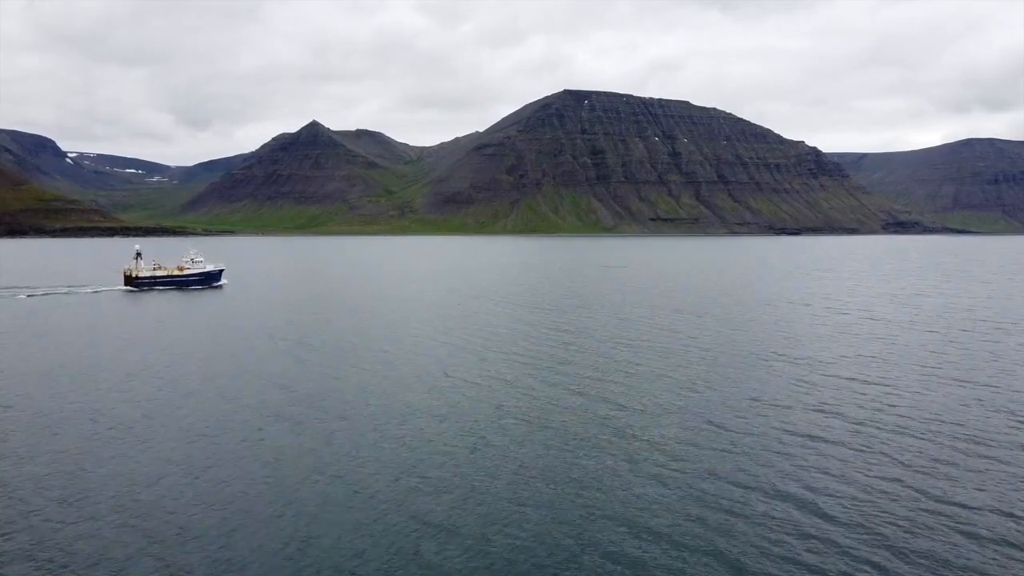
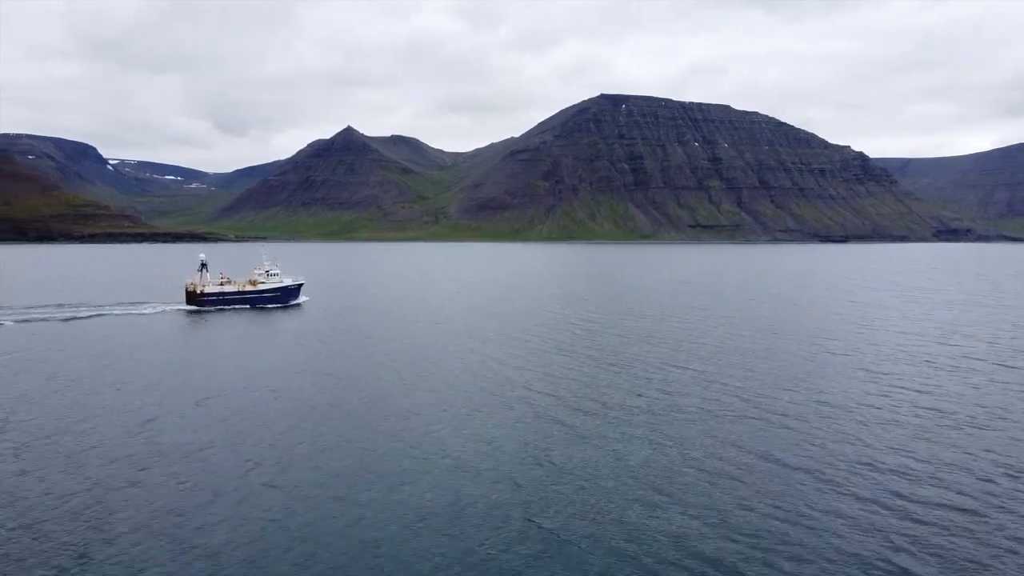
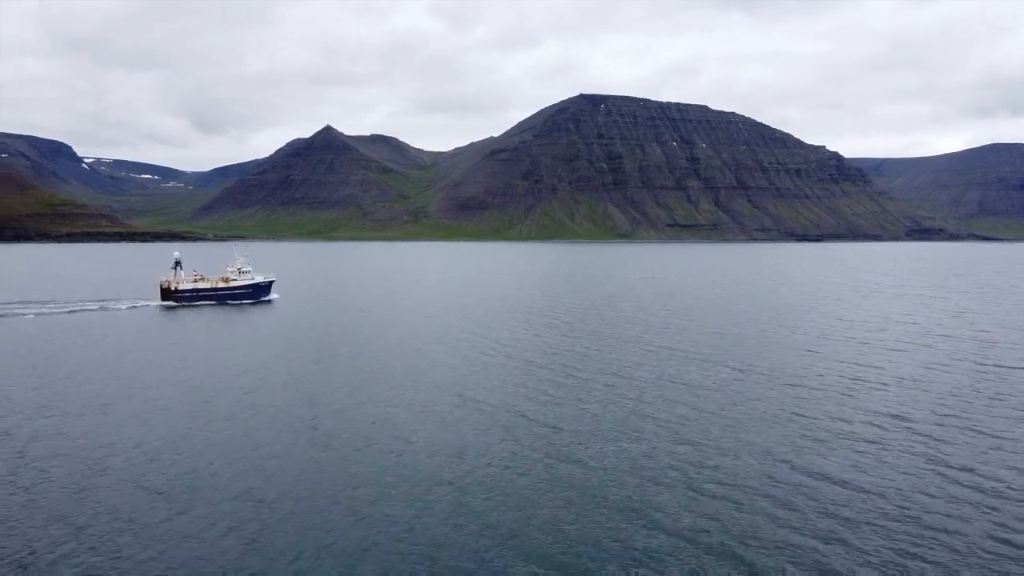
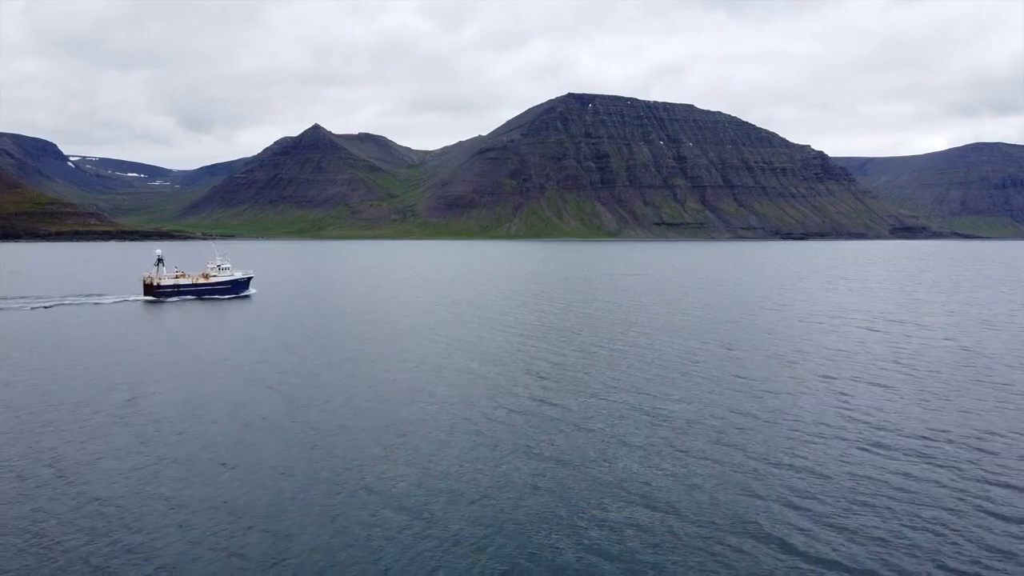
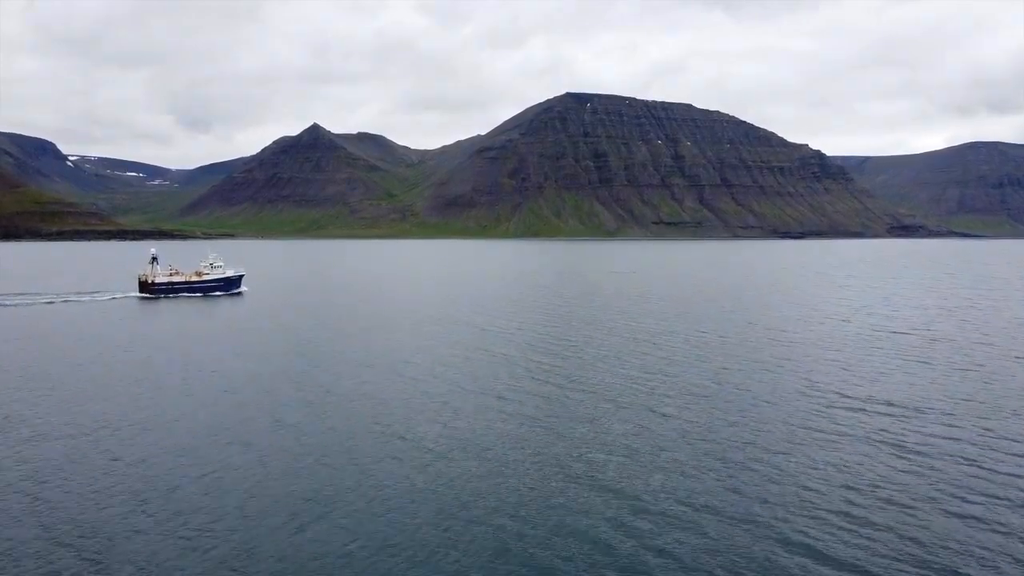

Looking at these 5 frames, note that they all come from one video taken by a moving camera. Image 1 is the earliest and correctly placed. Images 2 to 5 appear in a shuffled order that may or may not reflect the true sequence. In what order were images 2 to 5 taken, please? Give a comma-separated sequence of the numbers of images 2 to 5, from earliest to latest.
5, 4, 3, 2
